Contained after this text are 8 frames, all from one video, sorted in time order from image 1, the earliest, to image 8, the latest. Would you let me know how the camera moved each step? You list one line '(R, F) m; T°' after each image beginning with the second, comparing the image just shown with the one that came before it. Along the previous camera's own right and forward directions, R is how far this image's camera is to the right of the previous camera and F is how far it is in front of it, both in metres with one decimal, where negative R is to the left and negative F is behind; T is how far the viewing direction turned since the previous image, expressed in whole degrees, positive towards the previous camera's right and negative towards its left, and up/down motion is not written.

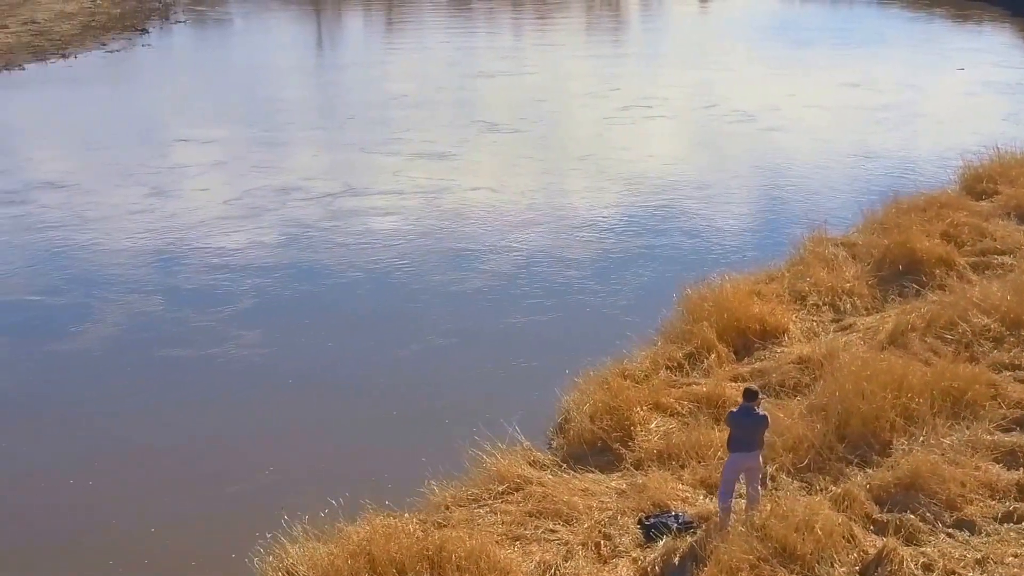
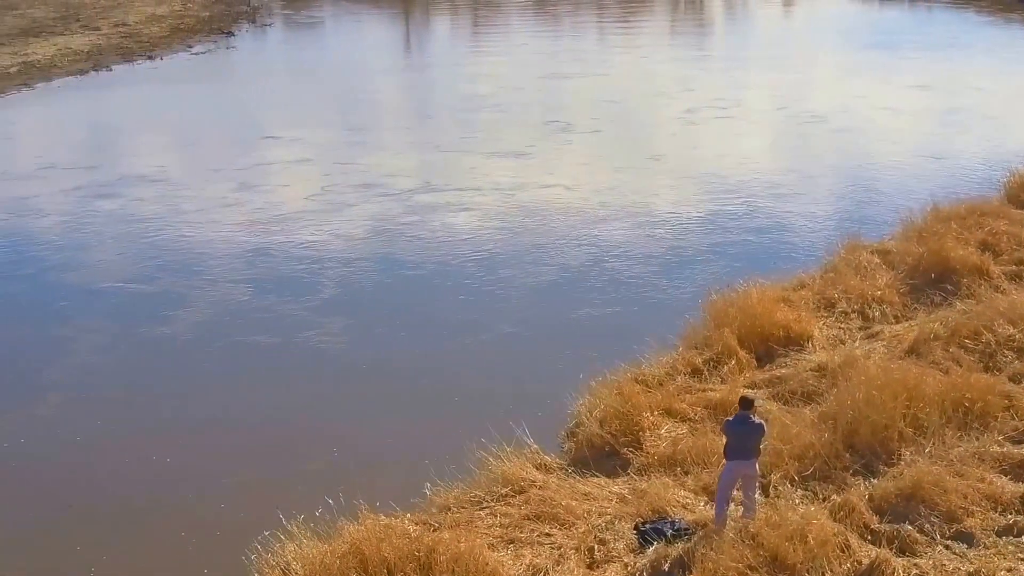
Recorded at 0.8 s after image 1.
(+0.4, -0.1) m; -5°
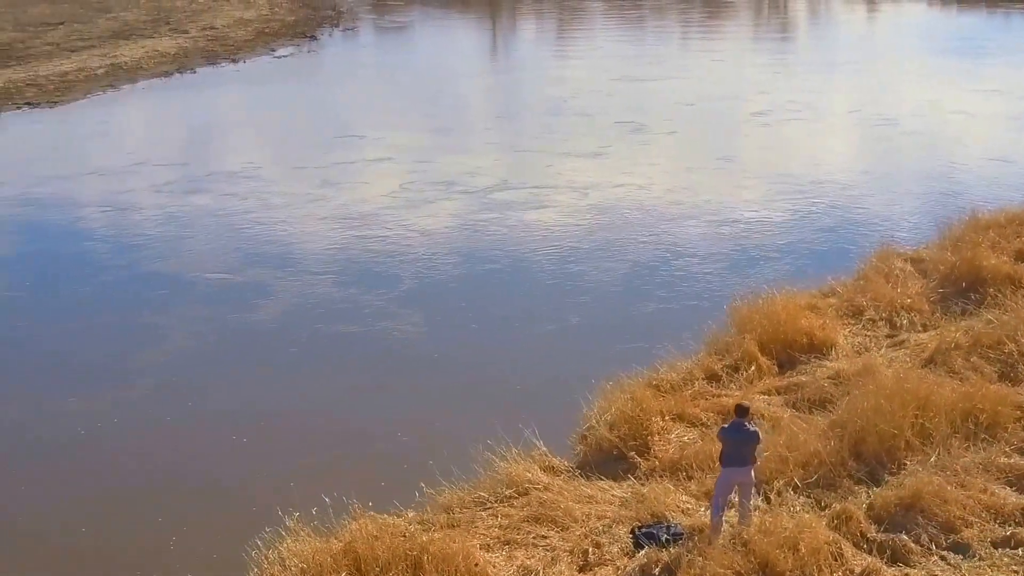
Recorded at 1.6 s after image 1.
(+0.5, -0.1) m; -5°
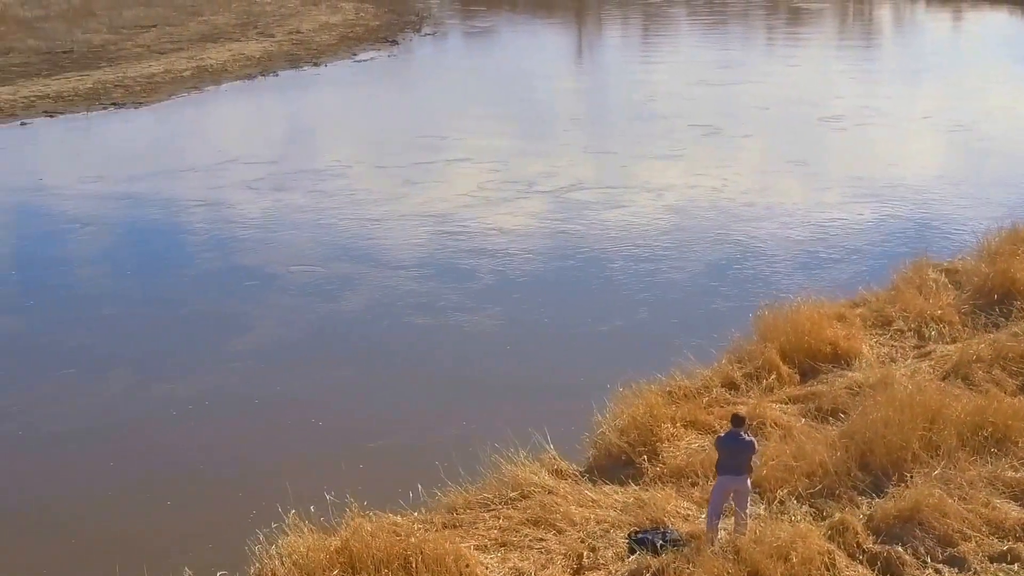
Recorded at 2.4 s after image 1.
(+0.5, -0.1) m; -5°
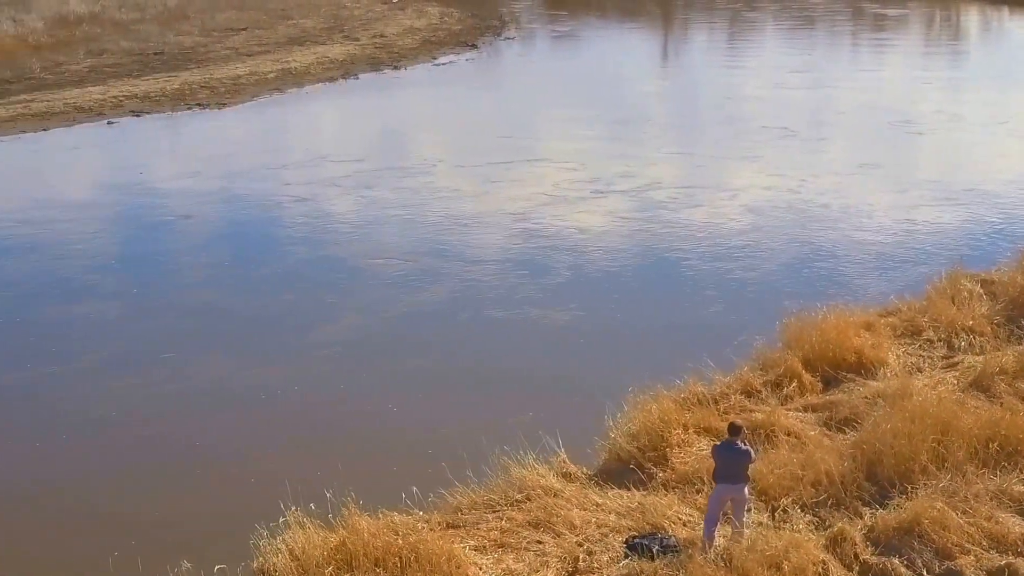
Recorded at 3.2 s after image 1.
(+0.5, -0.1) m; -5°
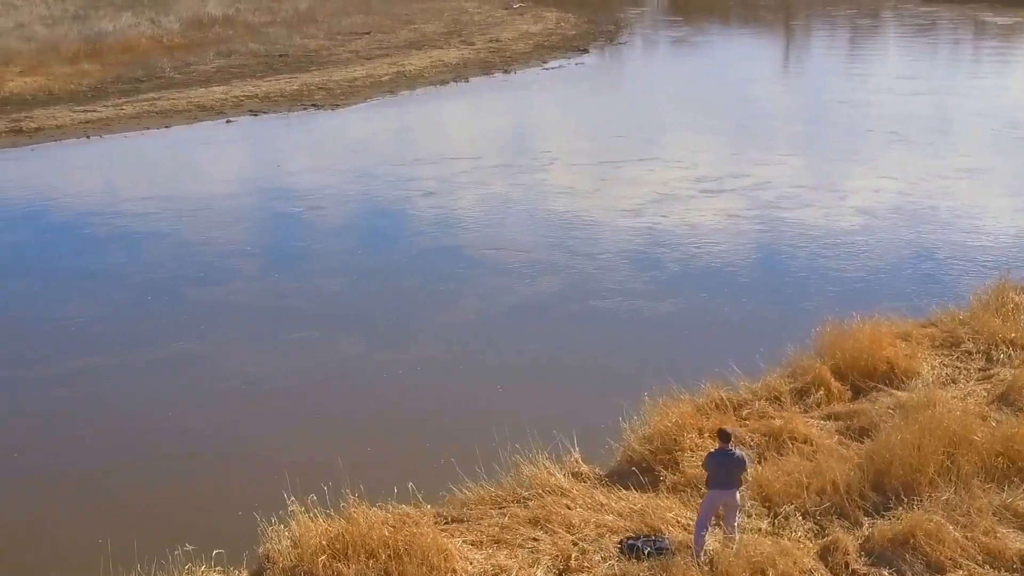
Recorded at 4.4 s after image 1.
(+0.7, -0.1) m; -7°
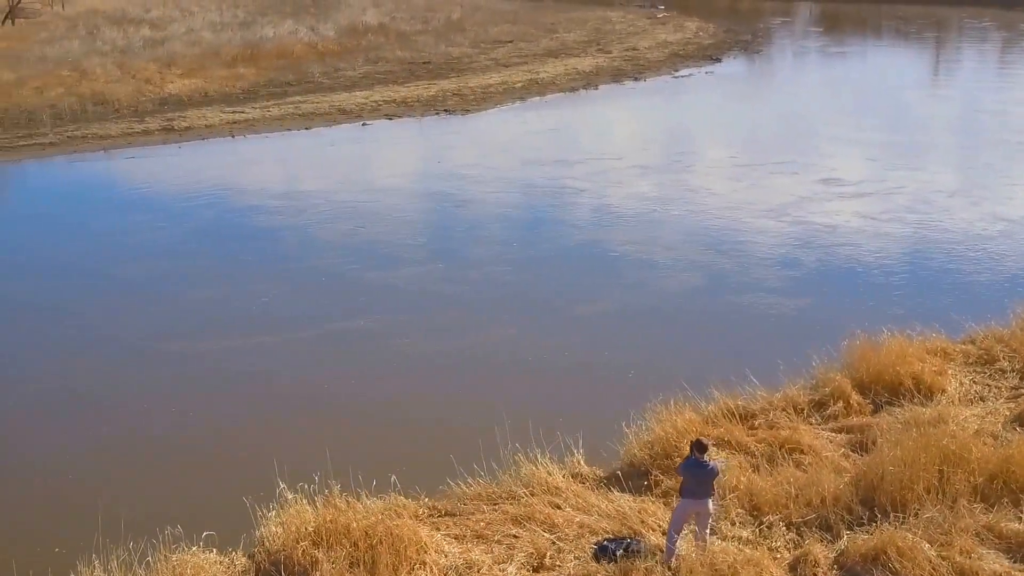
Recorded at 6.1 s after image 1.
(+0.9, -0.1) m; -9°
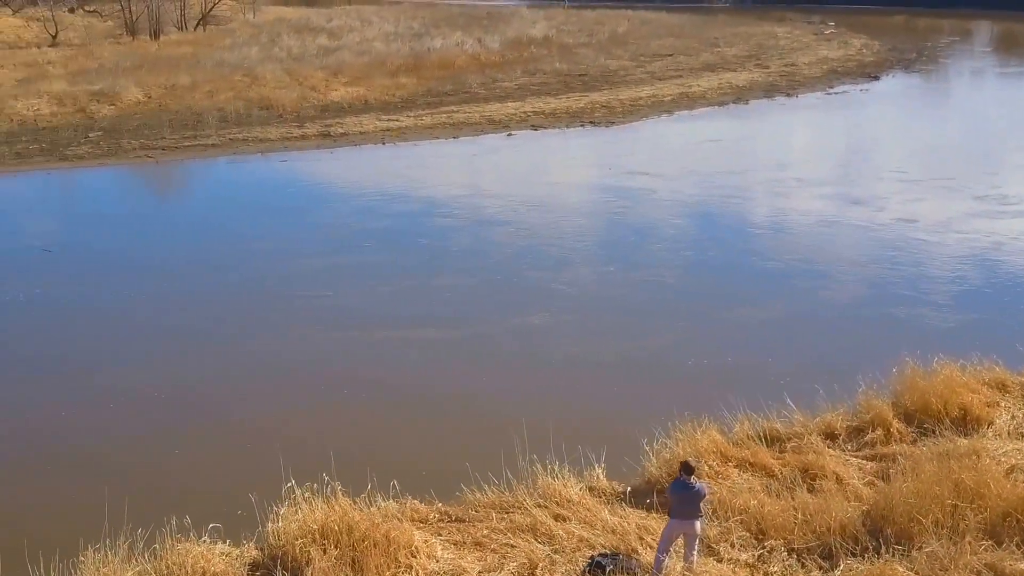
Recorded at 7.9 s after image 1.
(+0.9, +0.1) m; -9°
